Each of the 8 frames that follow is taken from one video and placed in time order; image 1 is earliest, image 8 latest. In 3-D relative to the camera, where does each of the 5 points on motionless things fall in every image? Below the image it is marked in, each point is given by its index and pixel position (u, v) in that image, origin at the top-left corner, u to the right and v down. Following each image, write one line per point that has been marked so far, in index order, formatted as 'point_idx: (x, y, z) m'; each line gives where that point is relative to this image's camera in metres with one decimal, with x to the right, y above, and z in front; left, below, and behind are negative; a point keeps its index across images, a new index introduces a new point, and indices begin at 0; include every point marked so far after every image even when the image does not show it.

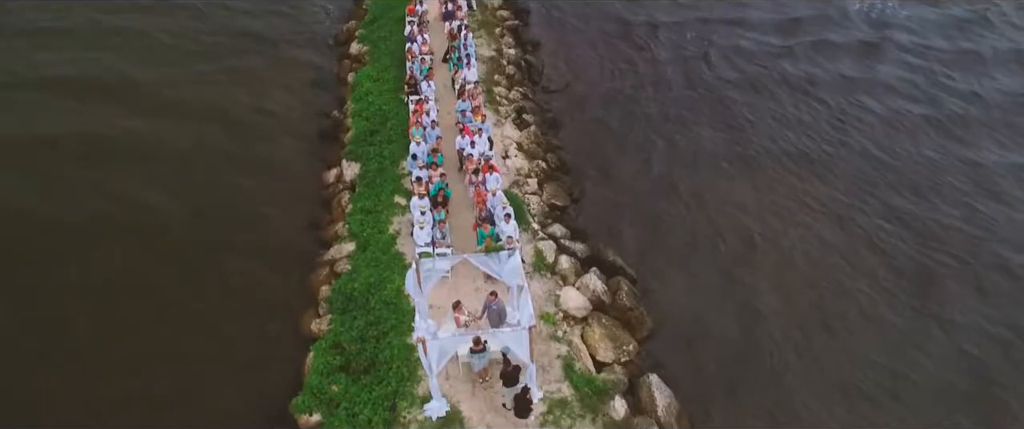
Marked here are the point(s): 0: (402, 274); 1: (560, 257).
0: (-2.6, -1.4, +16.5) m
1: (+1.2, -1.1, +17.2) m
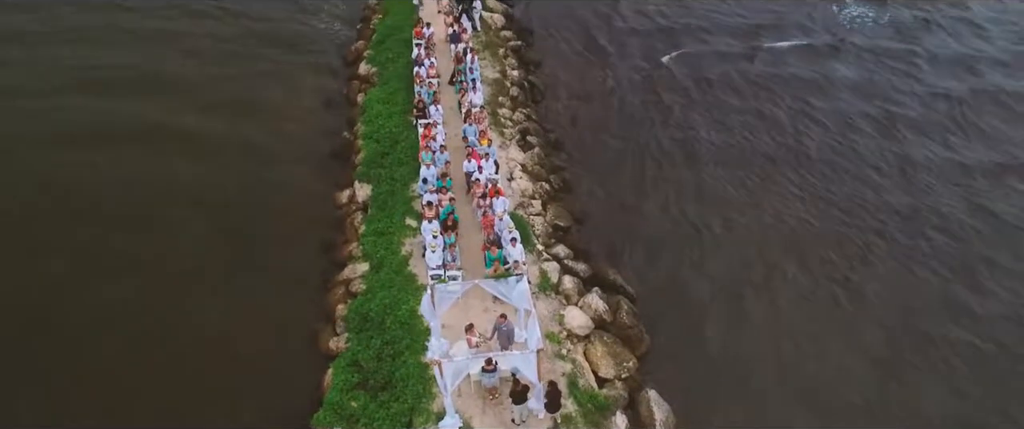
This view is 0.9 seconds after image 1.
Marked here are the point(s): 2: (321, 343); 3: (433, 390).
0: (-2.5, -2.1, +17.5) m
1: (+1.4, -1.7, +18.2) m
2: (-5.1, -3.4, +17.9) m
3: (-1.8, -3.9, +15.1) m
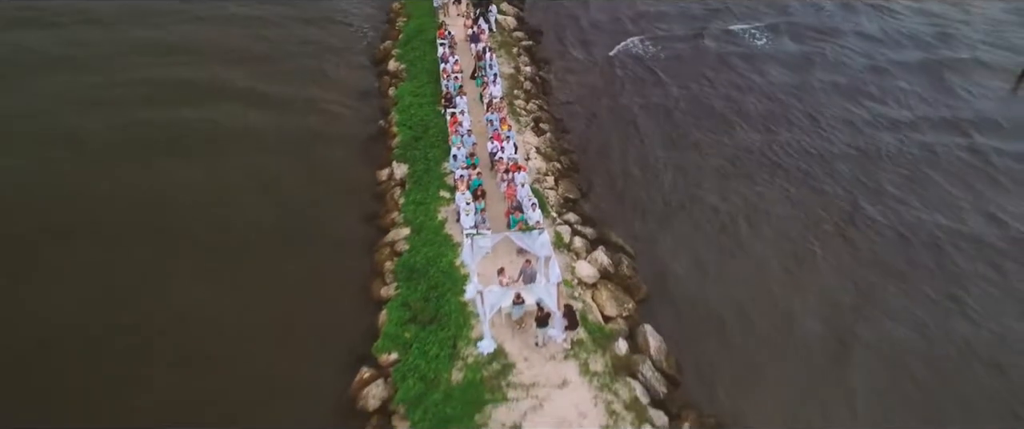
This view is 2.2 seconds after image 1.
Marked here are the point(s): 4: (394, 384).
0: (-1.8, -1.1, +21.1) m
1: (+2.0, -0.8, +21.8) m
2: (-4.5, -2.5, +21.6) m
3: (-1.1, -3.0, +18.8) m
4: (-3.1, -4.5, +18.0) m
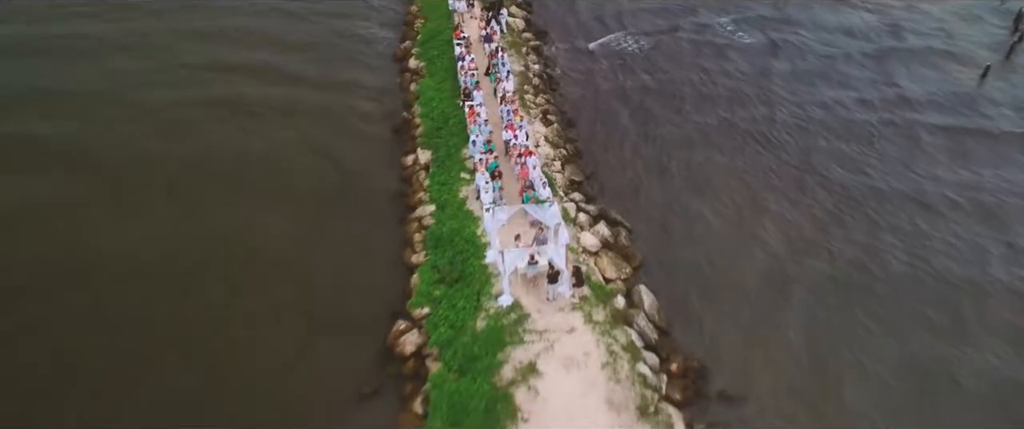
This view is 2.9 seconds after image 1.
0: (-1.4, -0.3, +24.4) m
1: (+2.5, 0.0, +25.1) m
2: (-4.0, -1.6, +24.8) m
3: (-0.7, -2.2, +22.0) m
4: (-2.7, -3.7, +21.3) m
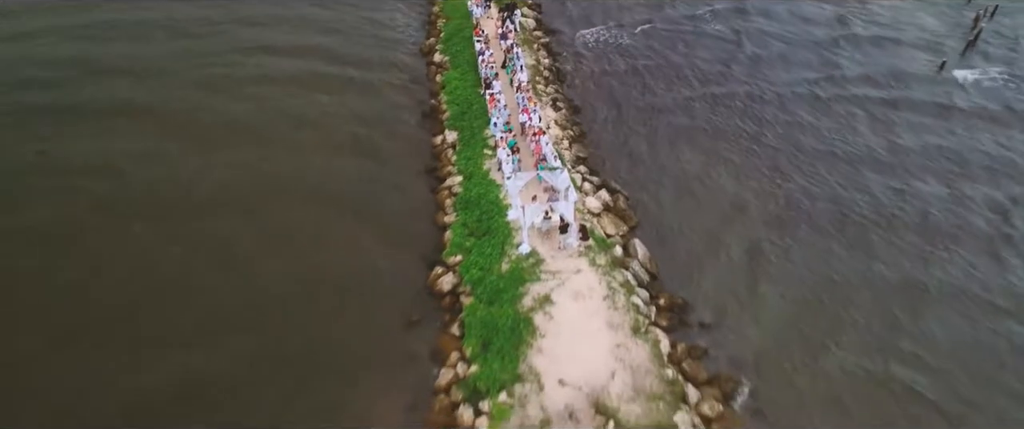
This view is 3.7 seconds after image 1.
0: (-0.7, +1.1, +29.2) m
1: (+3.2, +1.4, +29.9) m
2: (-3.3, -0.3, +29.6) m
3: (0.0, -0.8, +26.8) m
4: (-2.0, -2.3, +26.1) m
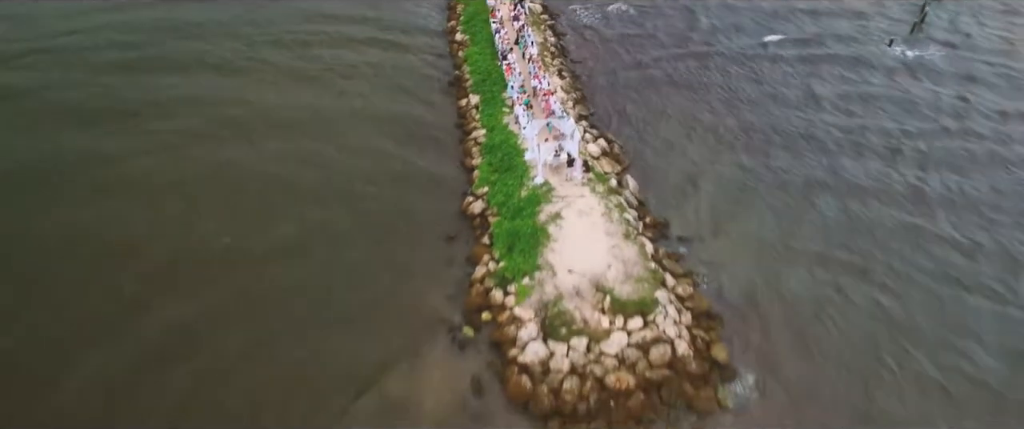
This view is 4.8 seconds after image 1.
0: (+0.1, +4.0, +35.9) m
1: (+4.0, +4.4, +36.6) m
2: (-2.5, +2.7, +36.3) m
3: (+0.9, +2.2, +33.5) m
4: (-1.2, +0.6, +32.8) m
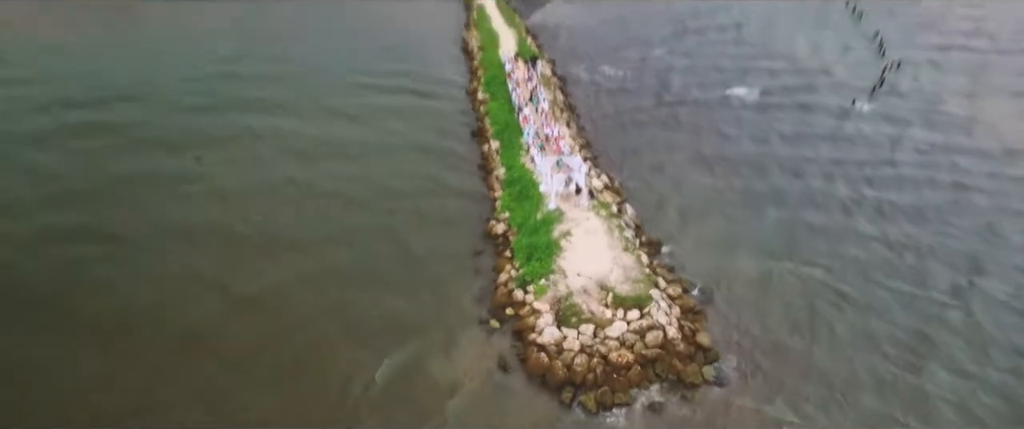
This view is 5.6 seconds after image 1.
0: (+1.1, +2.5, +42.3) m
1: (+5.0, +2.7, +43.1) m
2: (-1.5, +1.2, +42.6) m
3: (+1.8, +0.9, +39.8) m
4: (-0.2, -0.5, +38.9) m
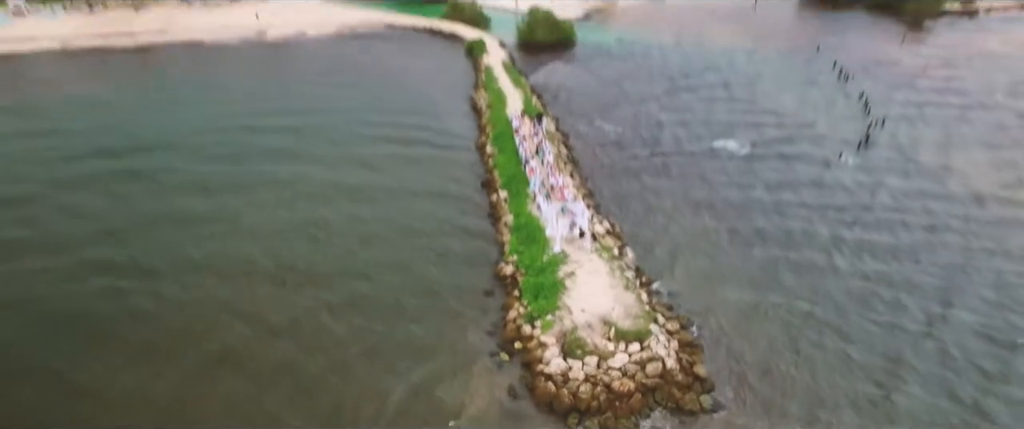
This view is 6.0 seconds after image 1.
0: (+1.6, -0.4, +45.1) m
1: (+5.5, -0.2, +45.9) m
2: (-1.1, -1.7, +45.3) m
3: (+2.3, -1.7, +42.4) m
4: (+0.3, -3.1, +41.4) m
